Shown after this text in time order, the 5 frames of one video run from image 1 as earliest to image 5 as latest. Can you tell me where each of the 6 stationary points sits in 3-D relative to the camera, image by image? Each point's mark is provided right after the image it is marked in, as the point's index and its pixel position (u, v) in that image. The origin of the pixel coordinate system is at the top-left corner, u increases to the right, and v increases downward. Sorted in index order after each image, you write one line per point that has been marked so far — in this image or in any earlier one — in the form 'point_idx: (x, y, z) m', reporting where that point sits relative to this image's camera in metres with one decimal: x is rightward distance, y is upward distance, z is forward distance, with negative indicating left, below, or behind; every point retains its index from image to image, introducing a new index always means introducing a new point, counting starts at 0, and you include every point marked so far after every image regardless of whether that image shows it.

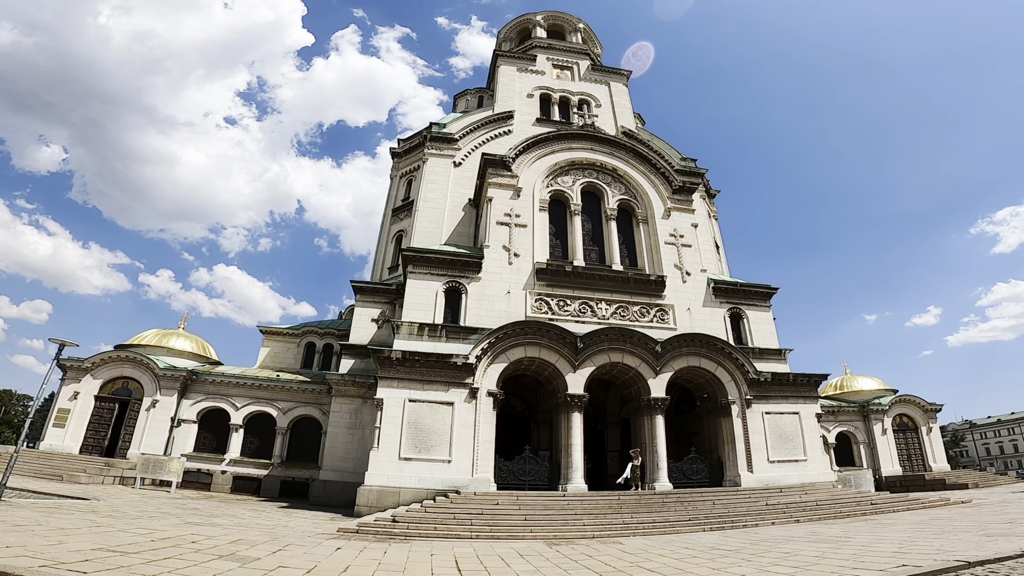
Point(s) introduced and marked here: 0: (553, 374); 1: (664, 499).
0: (+1.5, -3.4, +20.1) m
1: (+4.9, -6.8, +15.9) m
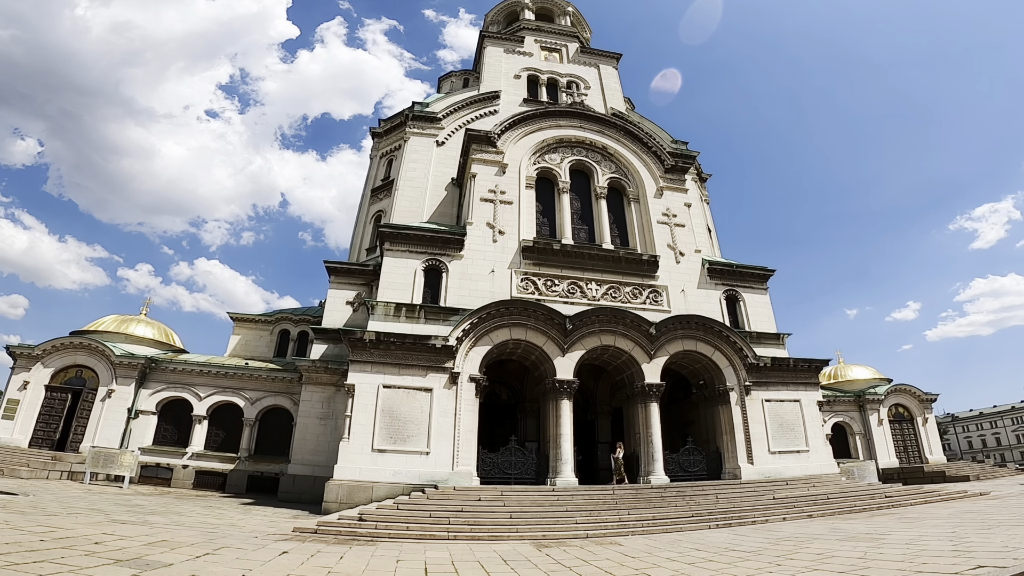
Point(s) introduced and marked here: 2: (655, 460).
0: (+1.0, -2.6, +18.6) m
1: (+4.4, -6.0, +14.5) m
2: (+5.1, -6.1, +17.7) m
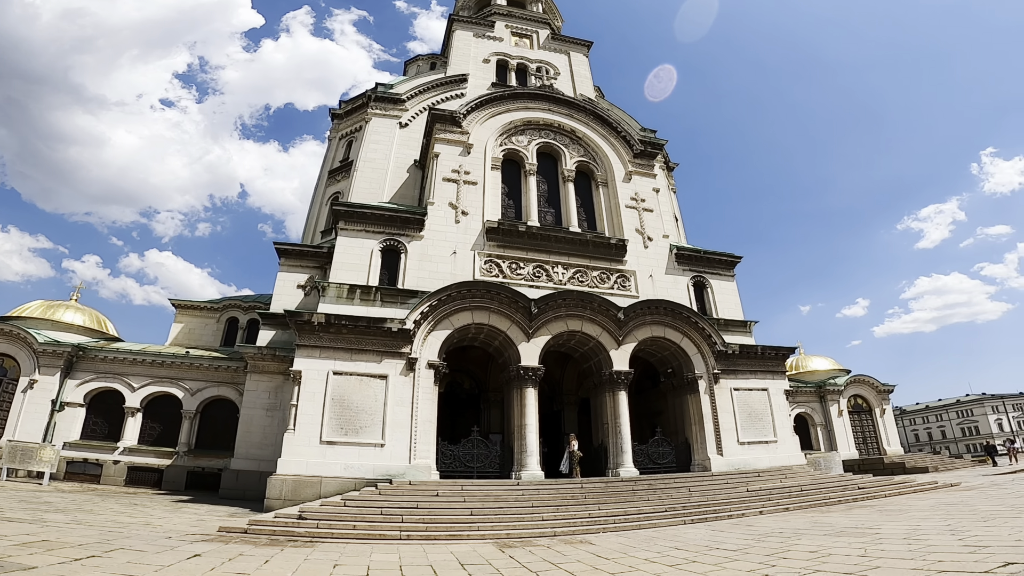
0: (-0.3, -2.0, +17.5) m
1: (+3.4, -5.5, +13.7) m
2: (+3.8, -5.6, +16.9) m
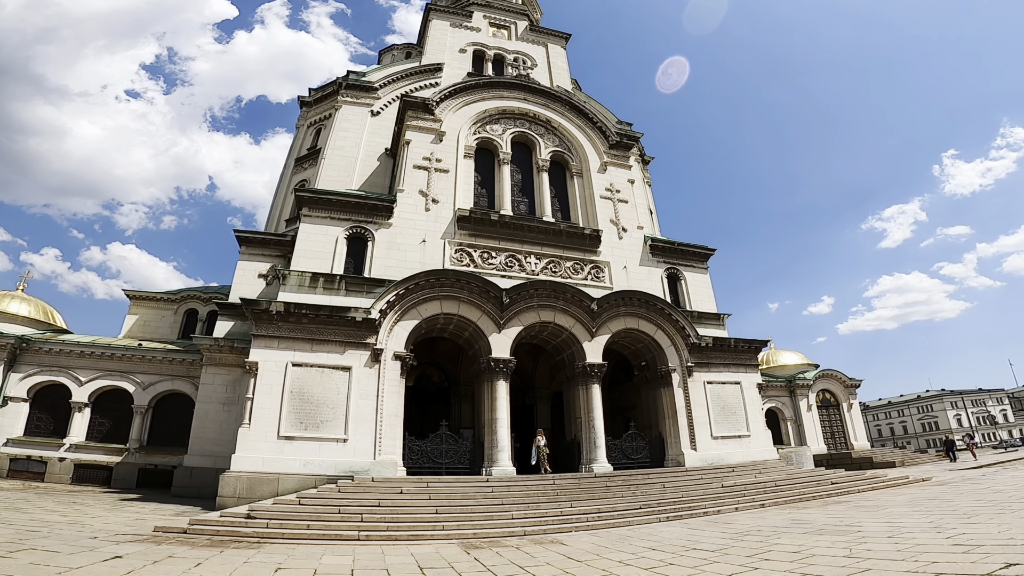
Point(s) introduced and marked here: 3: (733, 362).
0: (-1.3, -1.6, +16.9) m
1: (+2.5, -5.3, +13.3) m
2: (+2.9, -5.3, +16.5) m
3: (+8.7, -3.0, +19.6) m
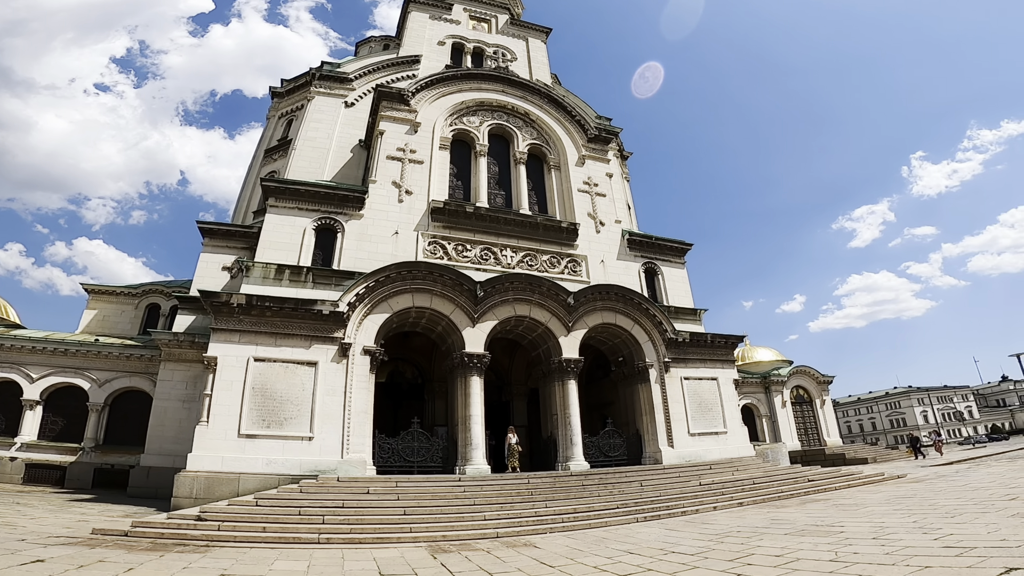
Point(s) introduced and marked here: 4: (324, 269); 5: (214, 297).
0: (-2.1, -1.4, +16.3) m
1: (+1.9, -5.1, +12.9) m
2: (+2.0, -5.1, +16.2) m
3: (+7.8, -2.8, +19.4) m
4: (-6.3, +0.6, +16.5) m
5: (-8.5, -0.3, +14.1) m
